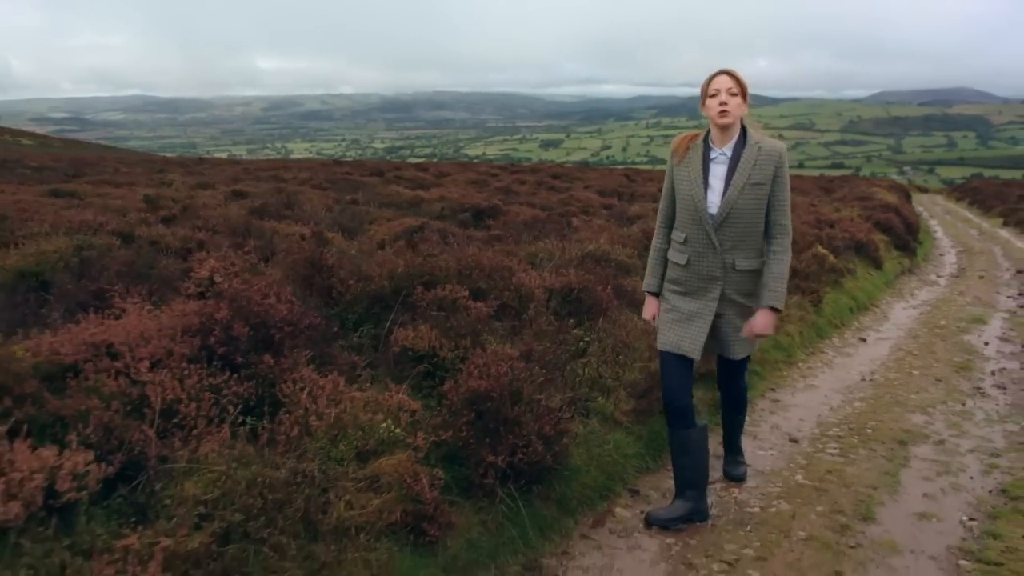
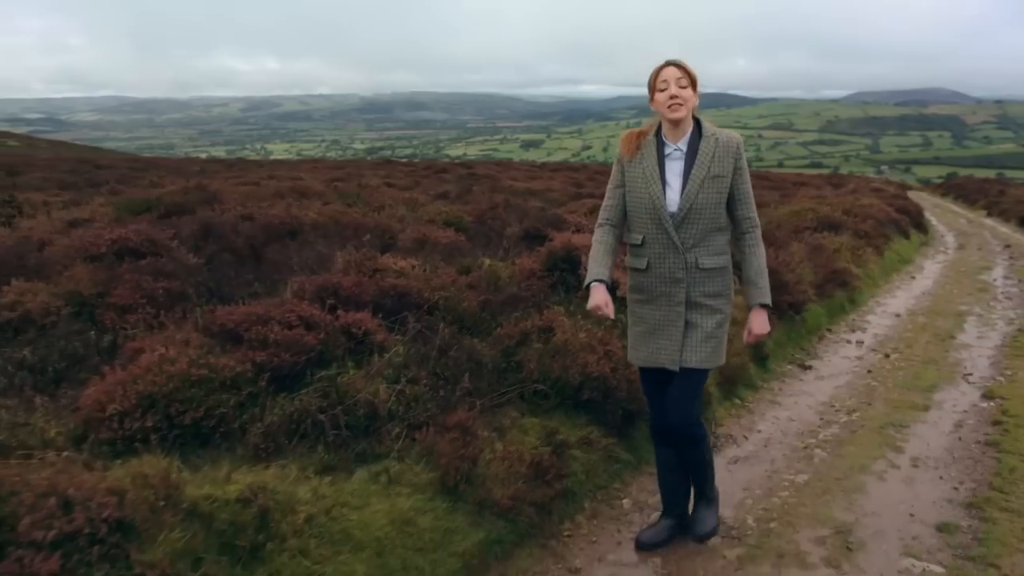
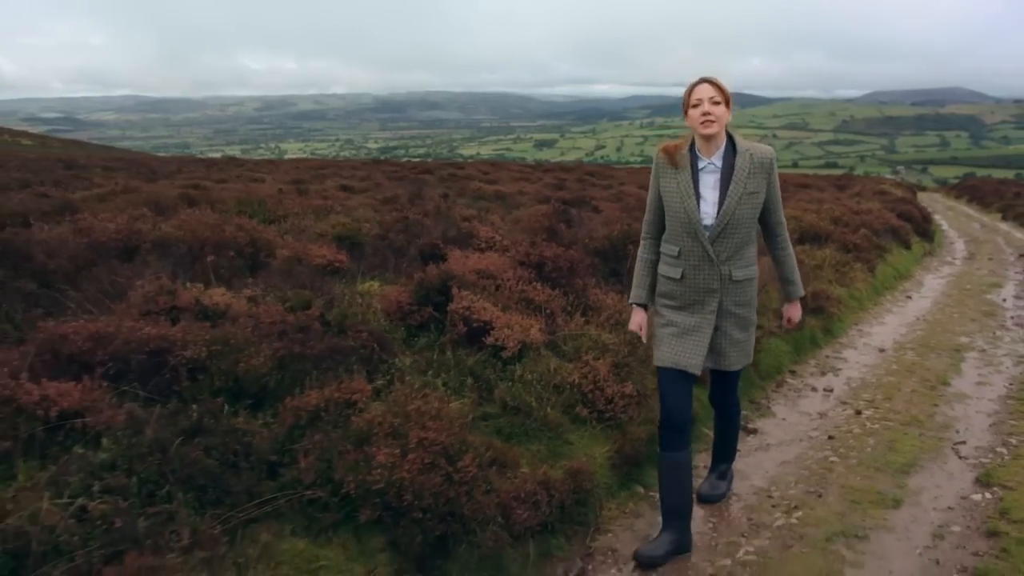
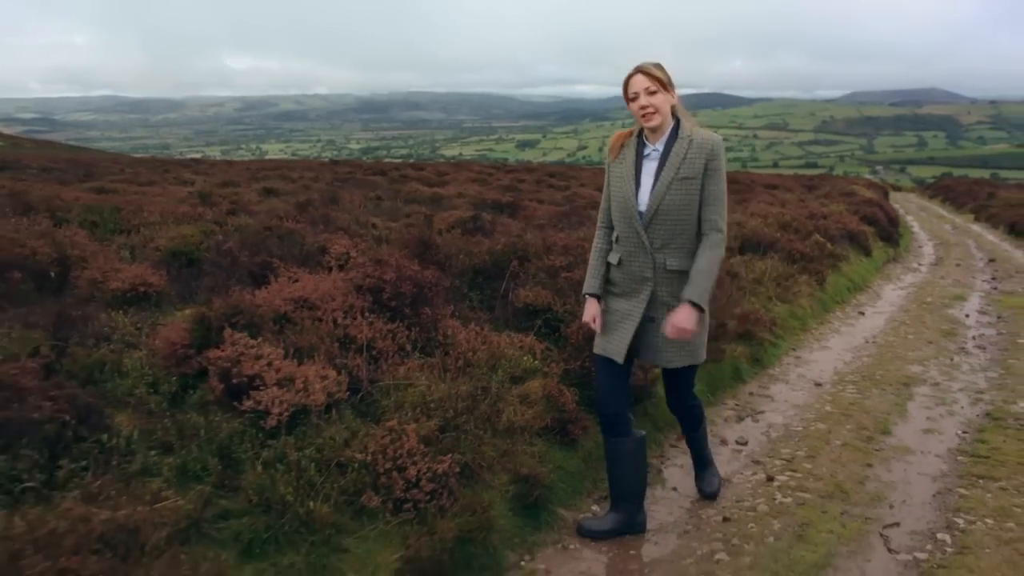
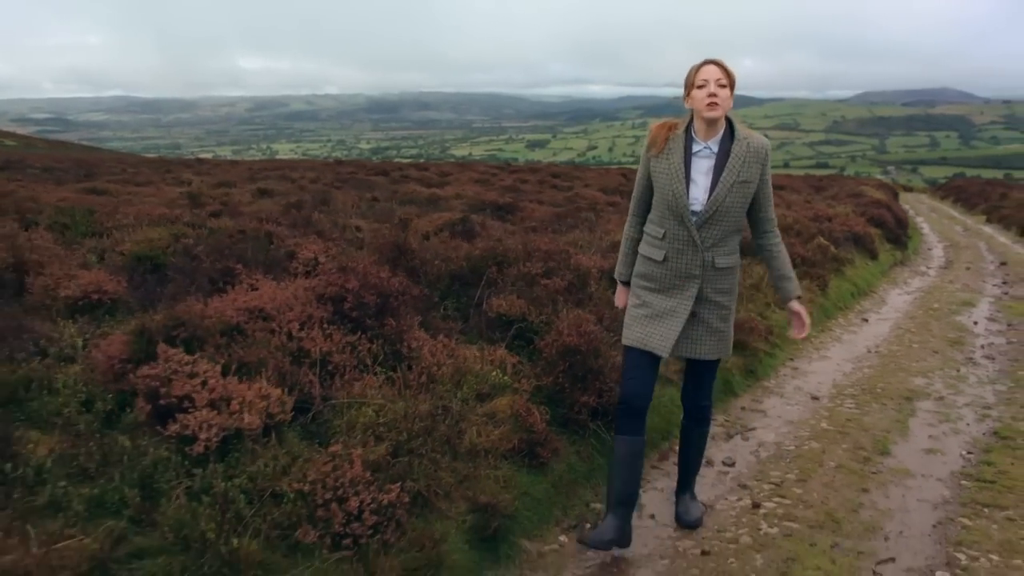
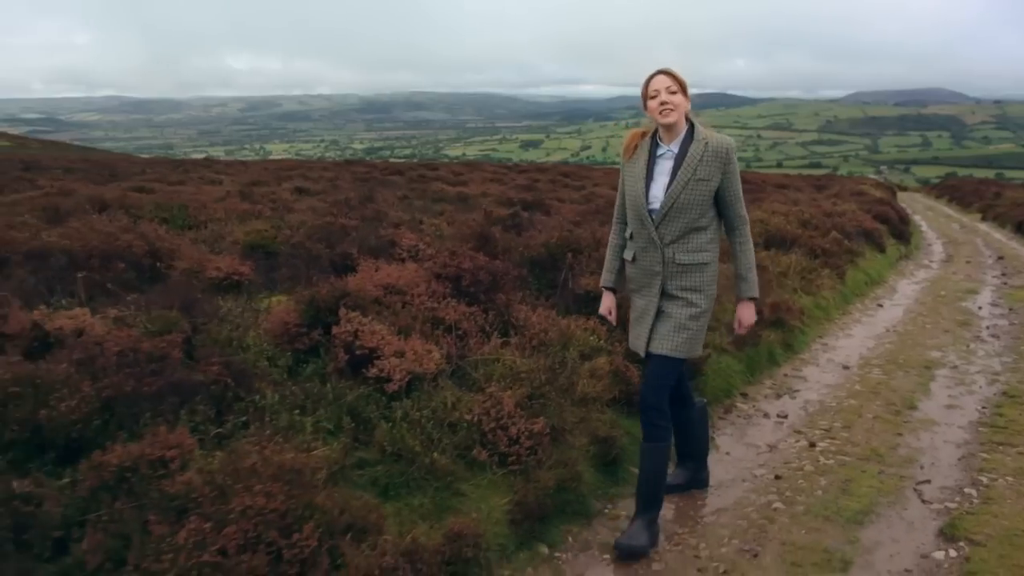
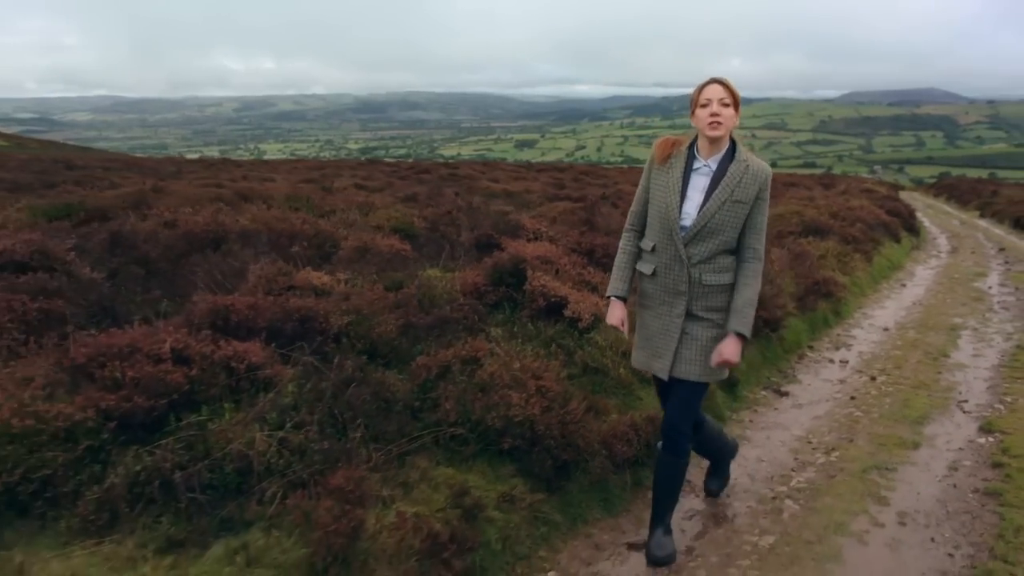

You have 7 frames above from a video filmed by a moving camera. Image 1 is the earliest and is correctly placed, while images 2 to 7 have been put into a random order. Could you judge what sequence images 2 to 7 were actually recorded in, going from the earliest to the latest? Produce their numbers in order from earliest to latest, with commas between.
5, 4, 6, 3, 7, 2
